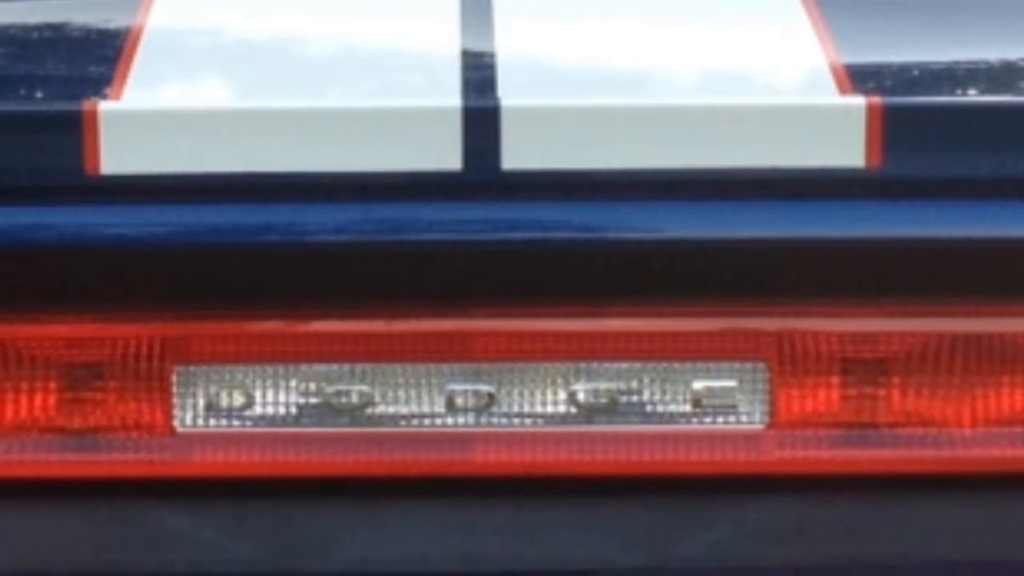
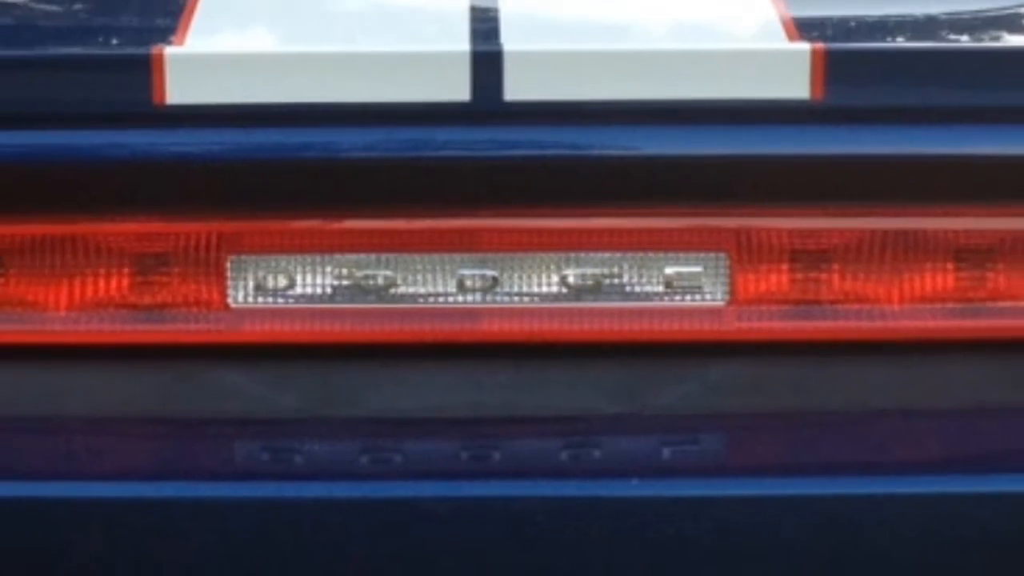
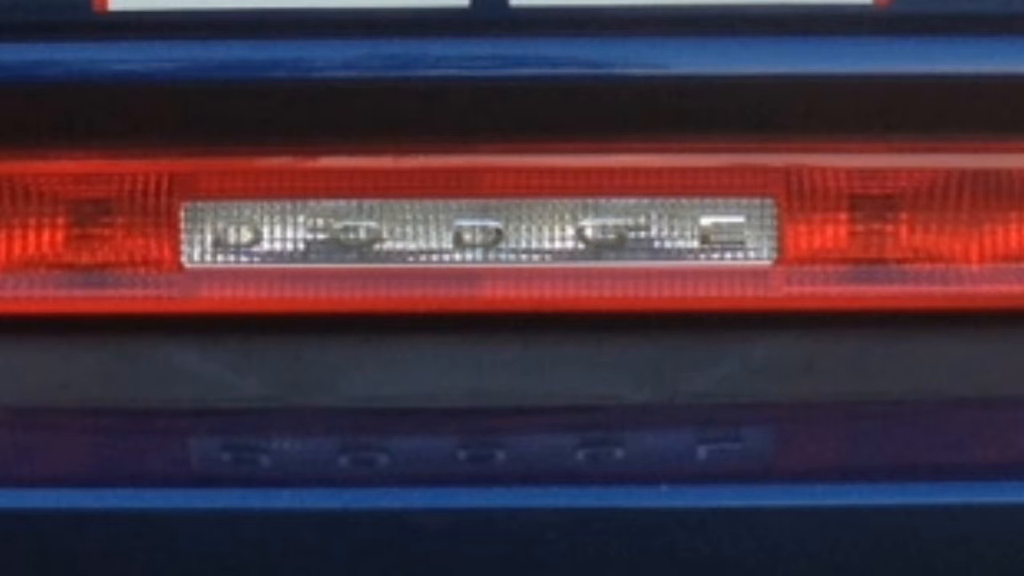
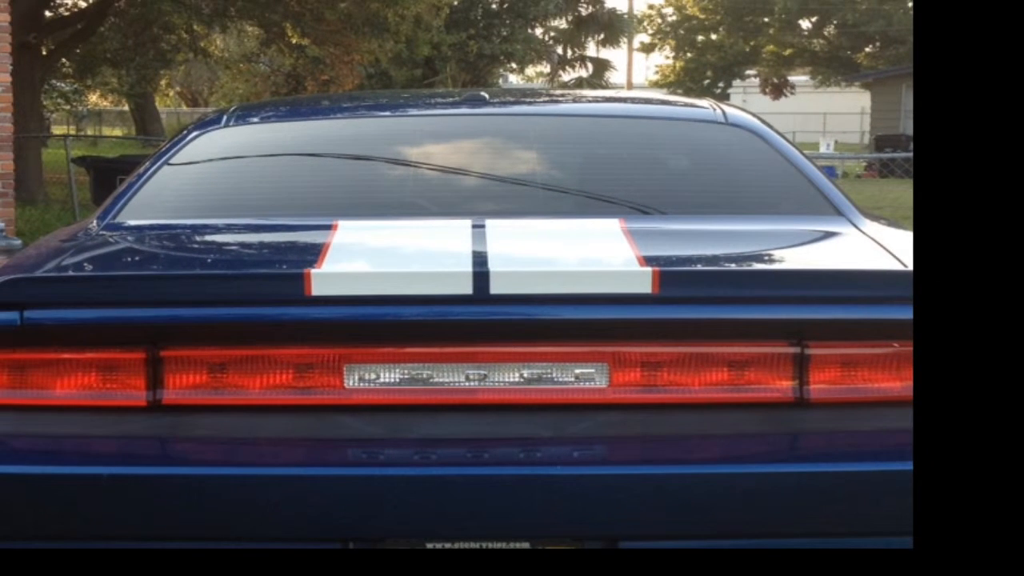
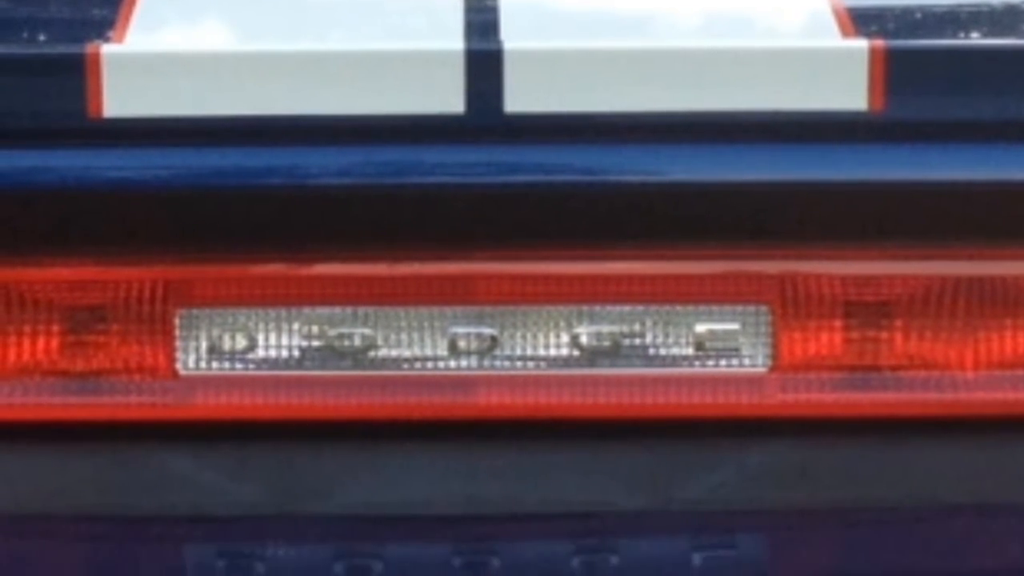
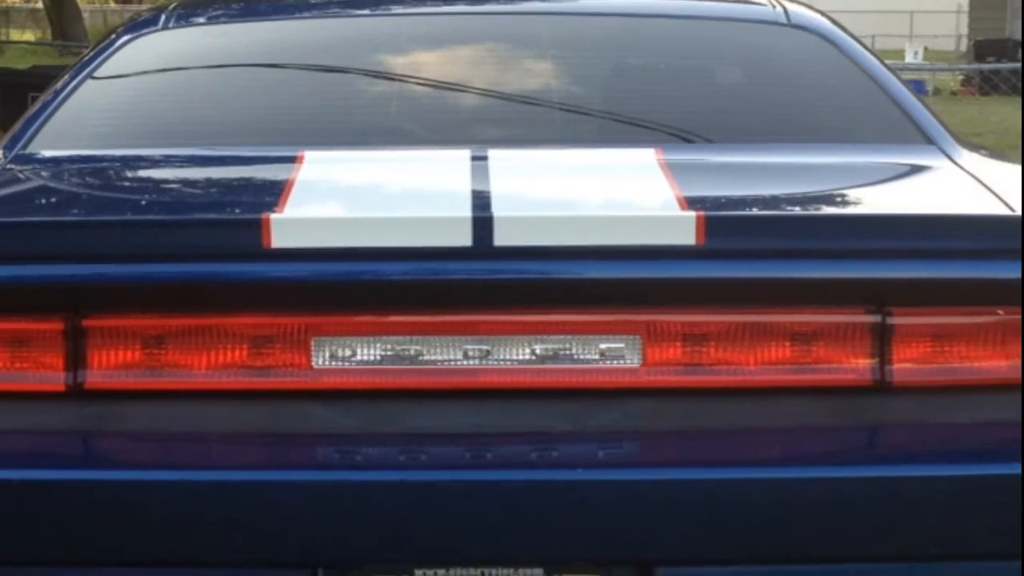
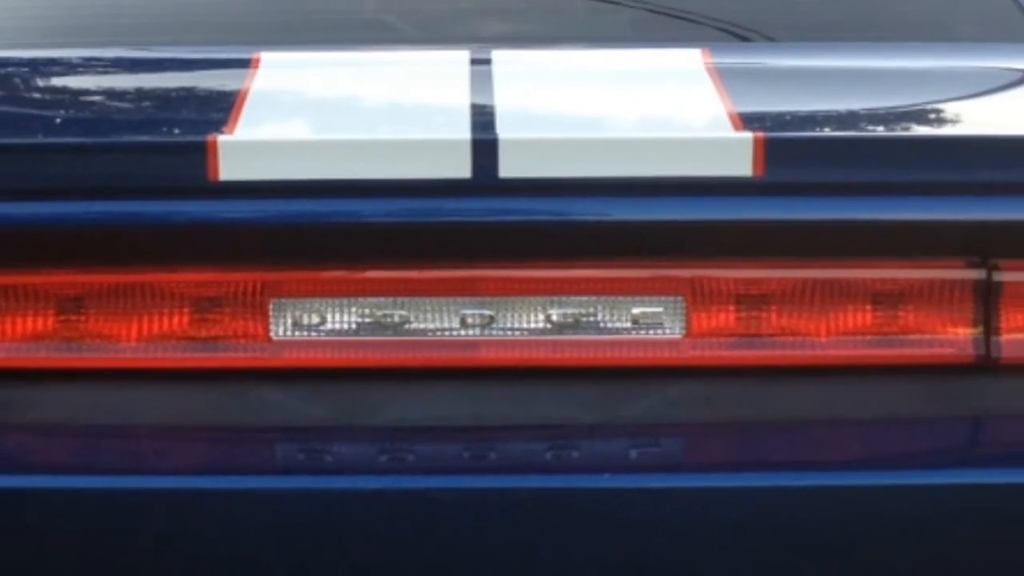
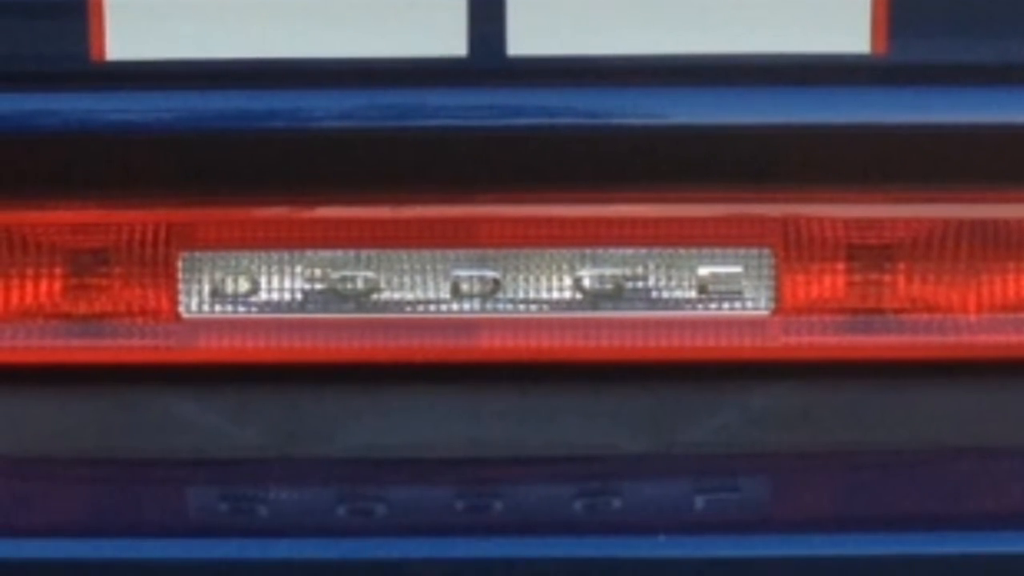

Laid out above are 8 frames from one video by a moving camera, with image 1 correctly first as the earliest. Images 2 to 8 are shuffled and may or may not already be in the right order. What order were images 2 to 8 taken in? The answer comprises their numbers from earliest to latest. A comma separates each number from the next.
5, 8, 3, 2, 7, 6, 4
